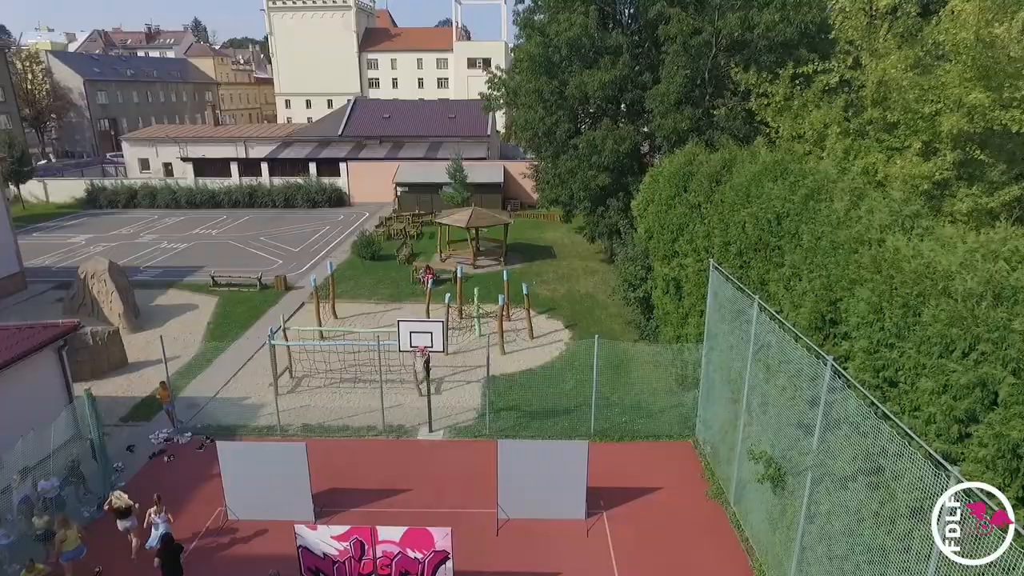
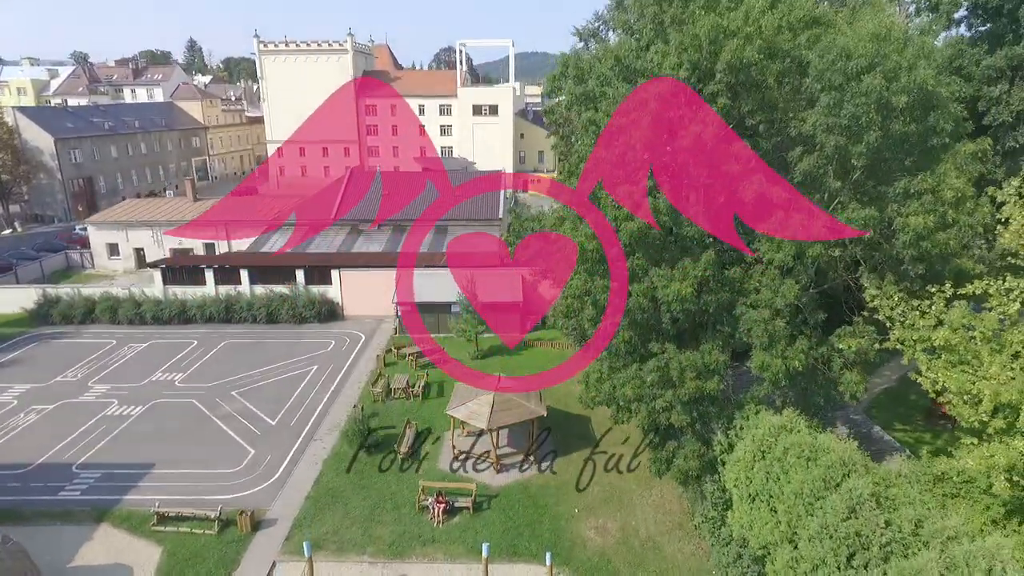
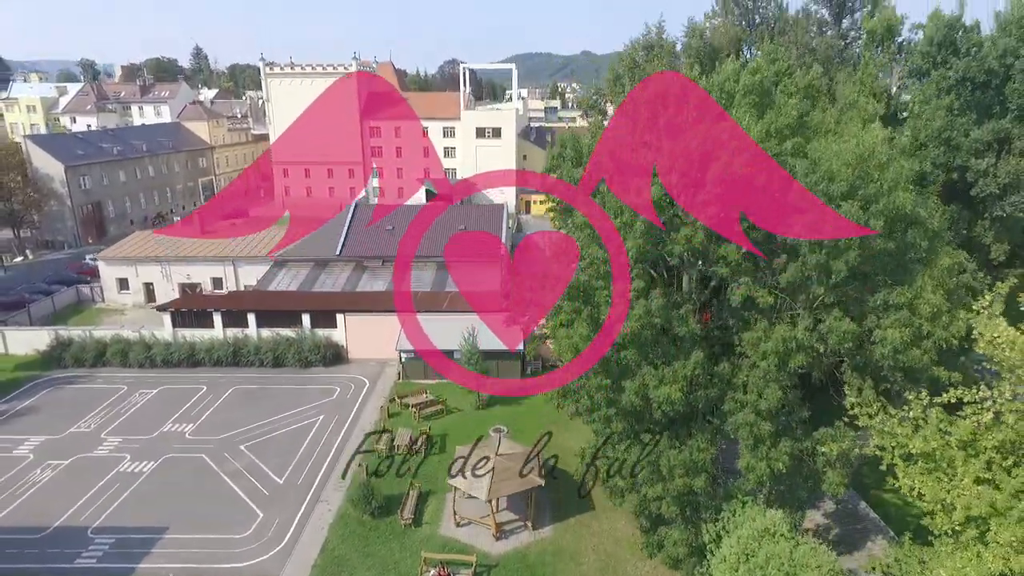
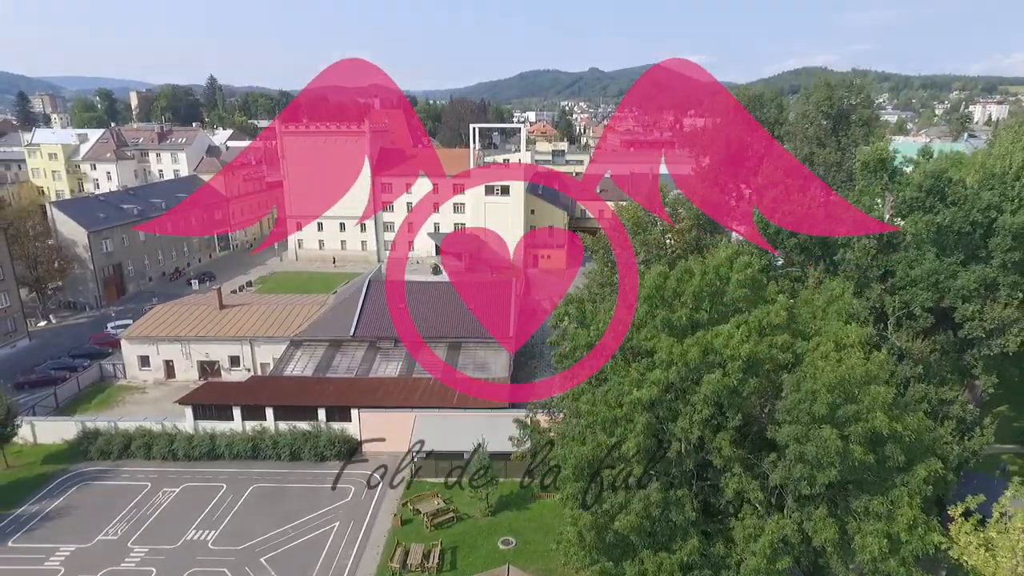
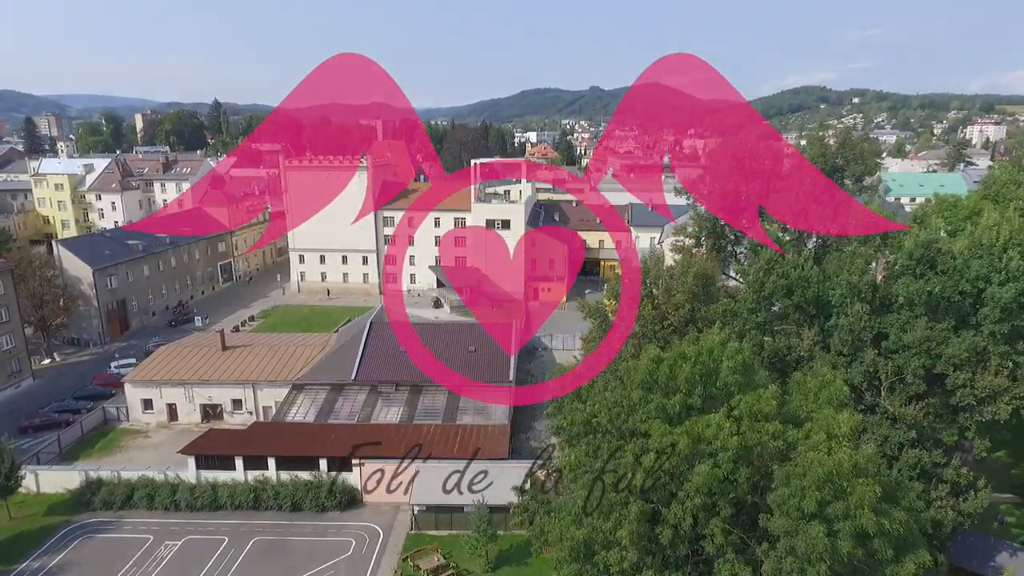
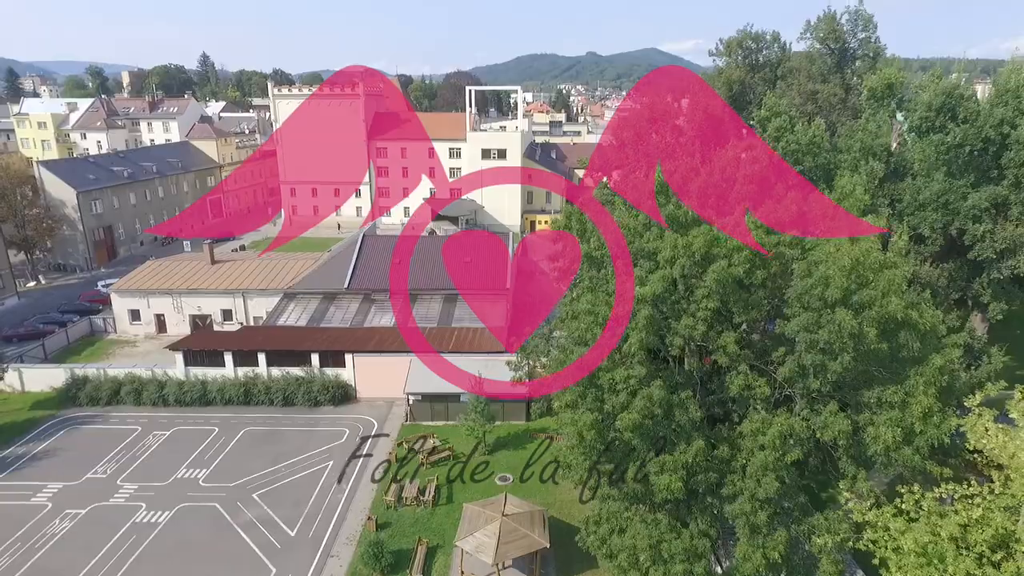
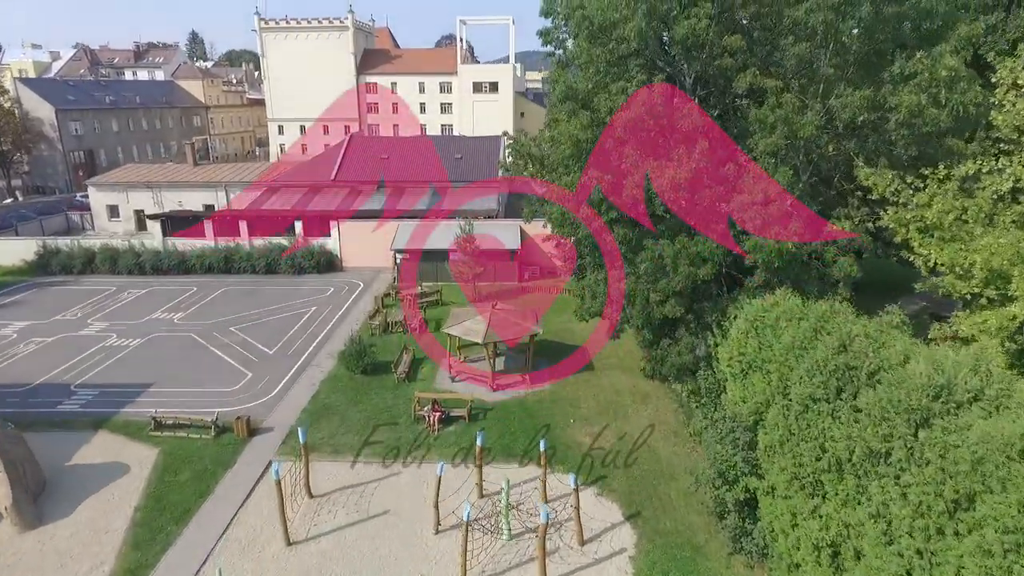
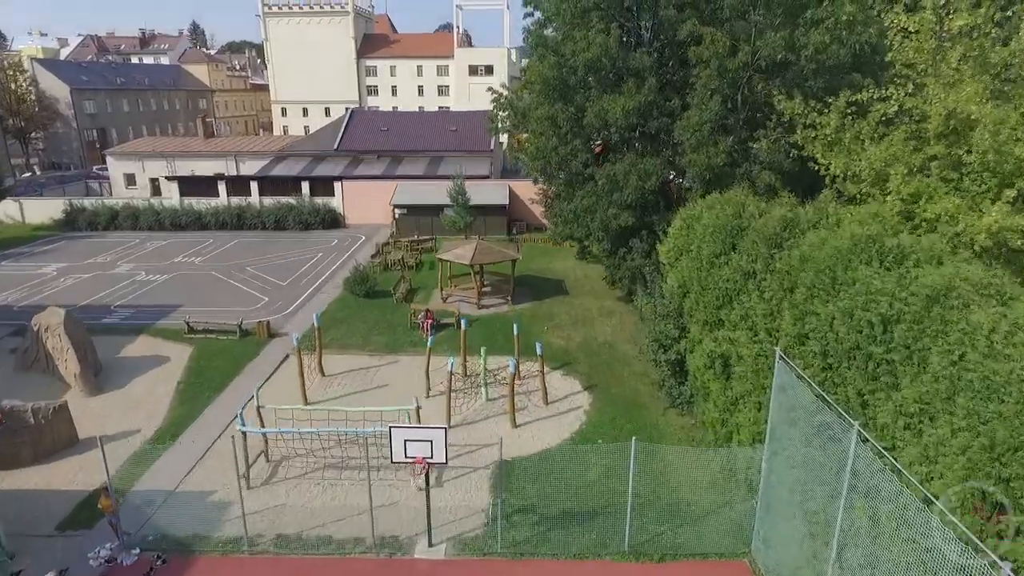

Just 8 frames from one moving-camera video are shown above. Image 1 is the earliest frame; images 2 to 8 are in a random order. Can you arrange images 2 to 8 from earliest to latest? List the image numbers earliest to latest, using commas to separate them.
8, 7, 2, 3, 6, 4, 5
